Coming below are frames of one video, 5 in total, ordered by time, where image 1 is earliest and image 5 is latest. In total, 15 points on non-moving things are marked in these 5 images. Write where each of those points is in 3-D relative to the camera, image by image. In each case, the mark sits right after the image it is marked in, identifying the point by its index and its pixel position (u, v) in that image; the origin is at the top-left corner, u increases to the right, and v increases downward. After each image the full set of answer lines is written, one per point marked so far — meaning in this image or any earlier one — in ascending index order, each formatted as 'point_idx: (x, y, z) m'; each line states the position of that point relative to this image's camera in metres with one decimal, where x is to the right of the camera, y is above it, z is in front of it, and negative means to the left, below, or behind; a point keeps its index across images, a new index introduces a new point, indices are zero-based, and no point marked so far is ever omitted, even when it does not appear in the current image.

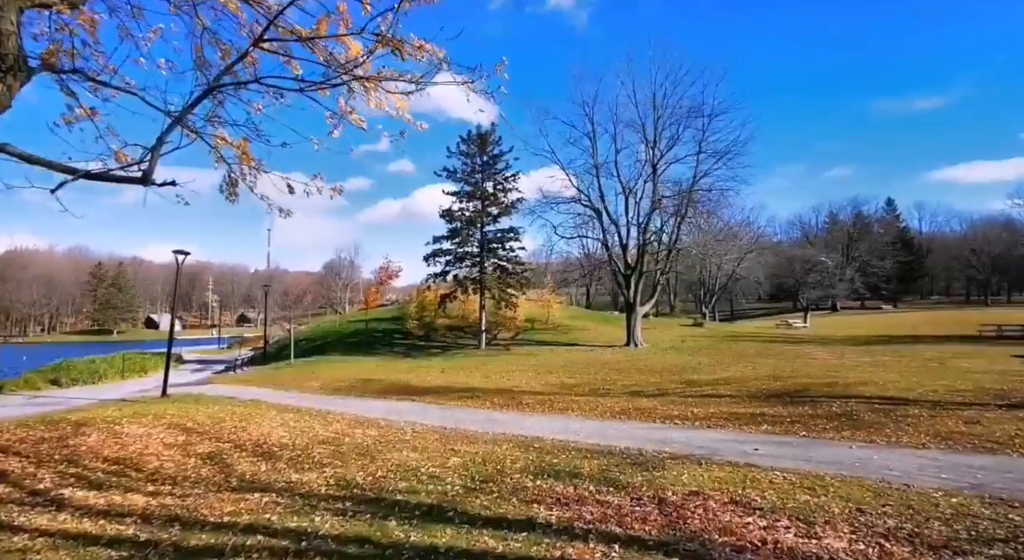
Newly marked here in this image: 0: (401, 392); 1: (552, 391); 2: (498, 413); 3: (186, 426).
0: (-3.8, -3.8, +19.7) m
1: (+1.4, -3.6, +18.5) m
2: (-0.3, -3.3, +14.2) m
3: (-6.8, -3.1, +12.1) m
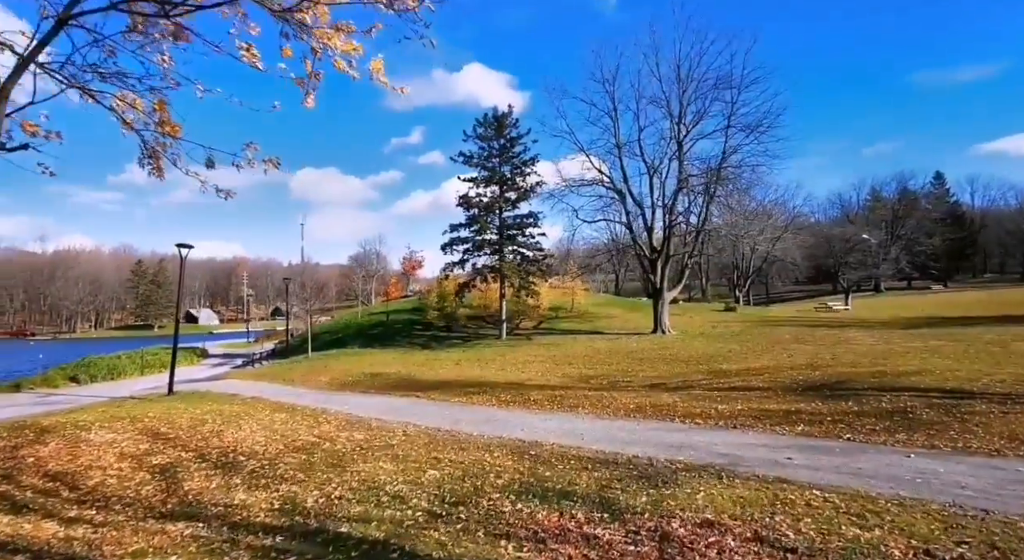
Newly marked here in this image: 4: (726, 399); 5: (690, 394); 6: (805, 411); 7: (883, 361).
0: (-3.4, -3.4, +18.7) m
1: (+1.7, -3.1, +17.1) m
2: (-0.2, -3.0, +12.9) m
3: (-6.8, -2.9, +11.2) m
4: (+4.6, -2.6, +12.4) m
5: (+4.2, -2.7, +13.6) m
6: (+5.5, -2.5, +10.8) m
7: (+11.4, -2.5, +17.8) m
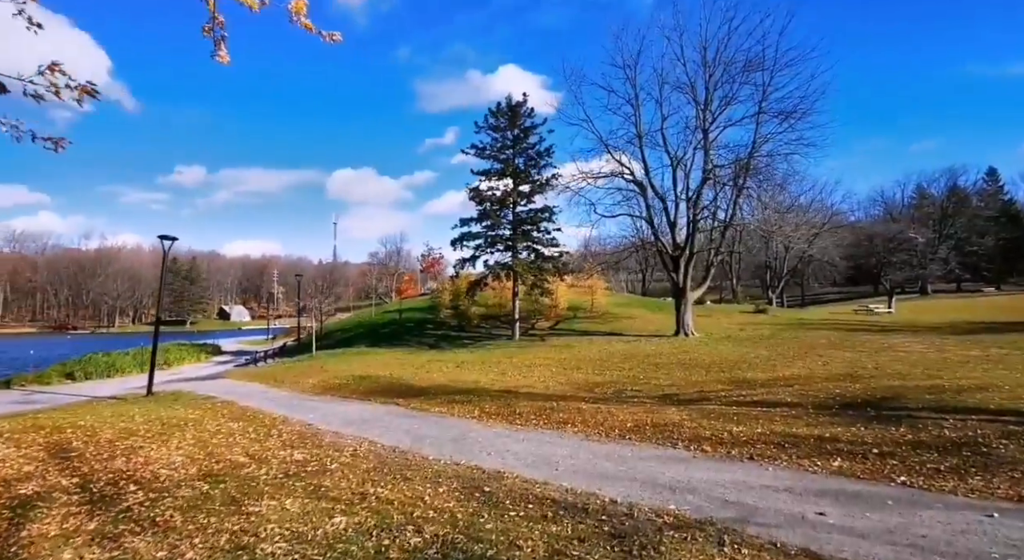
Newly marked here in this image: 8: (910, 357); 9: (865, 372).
0: (-3.5, -3.3, +16.9) m
1: (+1.5, -3.0, +15.1) m
2: (-0.7, -2.8, +11.0) m
3: (-7.4, -2.7, +9.6) m
4: (+4.1, -2.5, +10.2) m
5: (+3.8, -2.6, +11.4) m
6: (+4.9, -2.4, +8.6) m
7: (+11.2, -2.4, +15.3) m
8: (+13.0, -2.5, +19.0) m
9: (+9.9, -2.6, +16.3) m
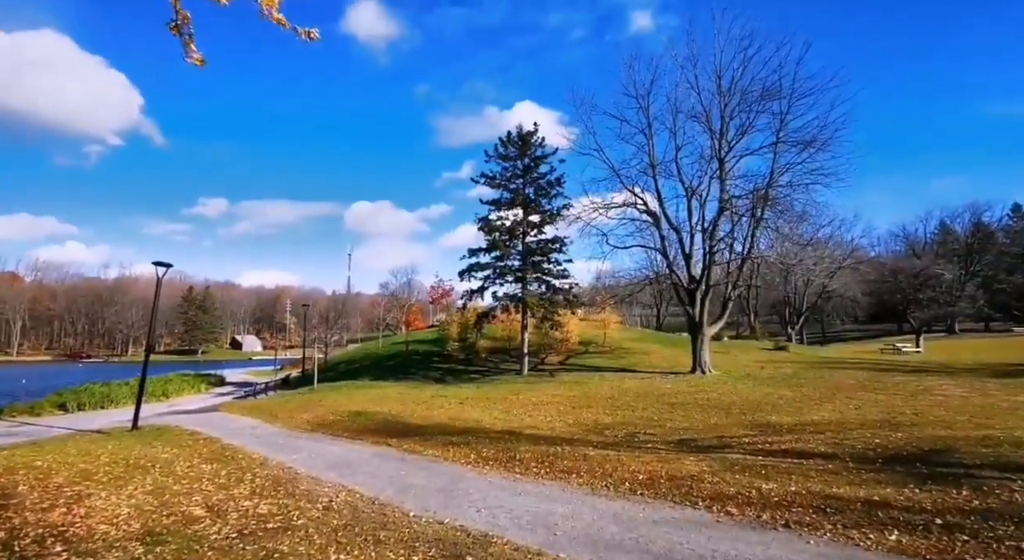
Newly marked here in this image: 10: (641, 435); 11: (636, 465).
0: (-3.4, -4.1, +15.7) m
1: (+1.5, -3.8, +13.9) m
2: (-0.7, -3.3, +9.8) m
3: (-7.4, -3.1, +8.6) m
4: (+4.0, -3.0, +8.9) m
5: (+3.8, -3.2, +10.1) m
6: (+4.8, -2.8, +7.3) m
7: (+11.3, -3.3, +13.8) m
8: (+13.1, -3.7, +17.5) m
9: (+10.0, -3.6, +14.8) m
10: (+3.2, -3.9, +14.5) m
11: (+2.1, -3.2, +9.9) m
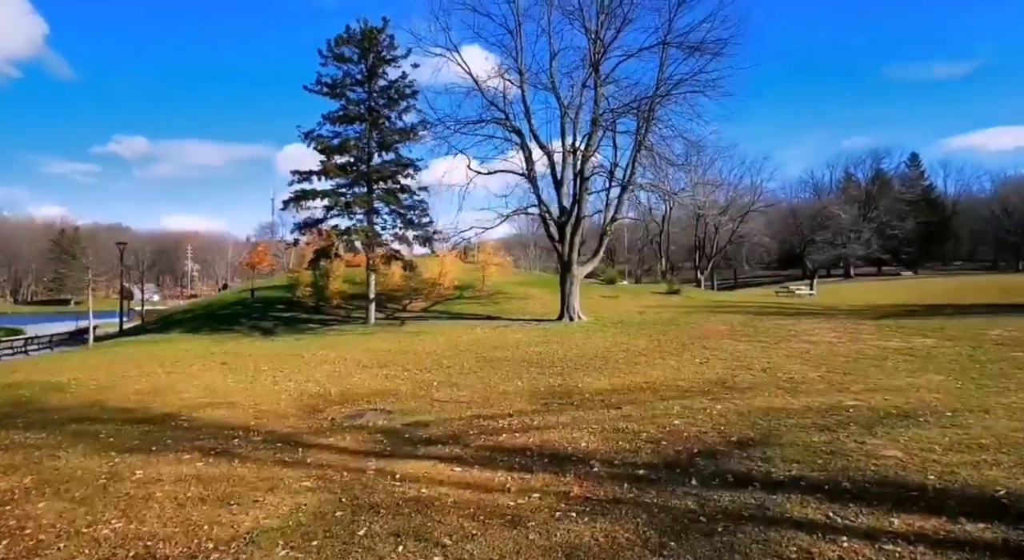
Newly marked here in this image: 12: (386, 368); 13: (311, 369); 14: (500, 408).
0: (-9.2, -2.4, +10.2) m
1: (-4.0, -2.2, +8.9) m
2: (-5.8, -2.2, +4.6) m
3: (-12.3, -2.1, +2.6) m
4: (-1.0, -1.9, +4.2) m
5: (-1.4, -1.9, +5.4) m
6: (0.0, -1.8, +2.6) m
7: (+5.6, -1.7, +9.9) m
8: (+7.1, -1.7, +13.7) m
9: (+4.3, -1.9, +10.8) m
10: (-2.4, -2.2, +9.7) m
11: (-3.0, -2.0, +5.0) m
12: (-3.5, -2.4, +15.7) m
13: (-5.5, -2.4, +15.9) m
14: (-0.2, -2.2, +10.0) m
